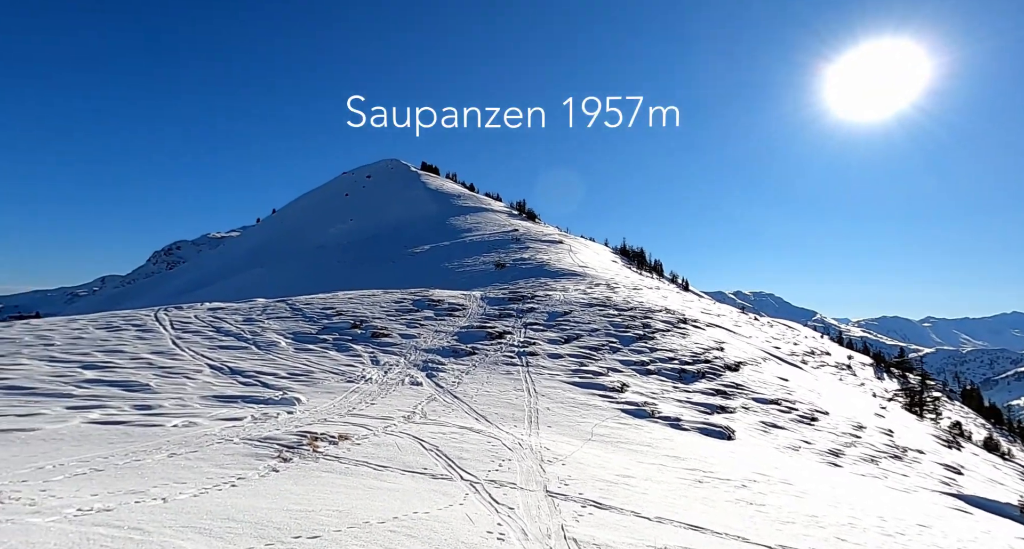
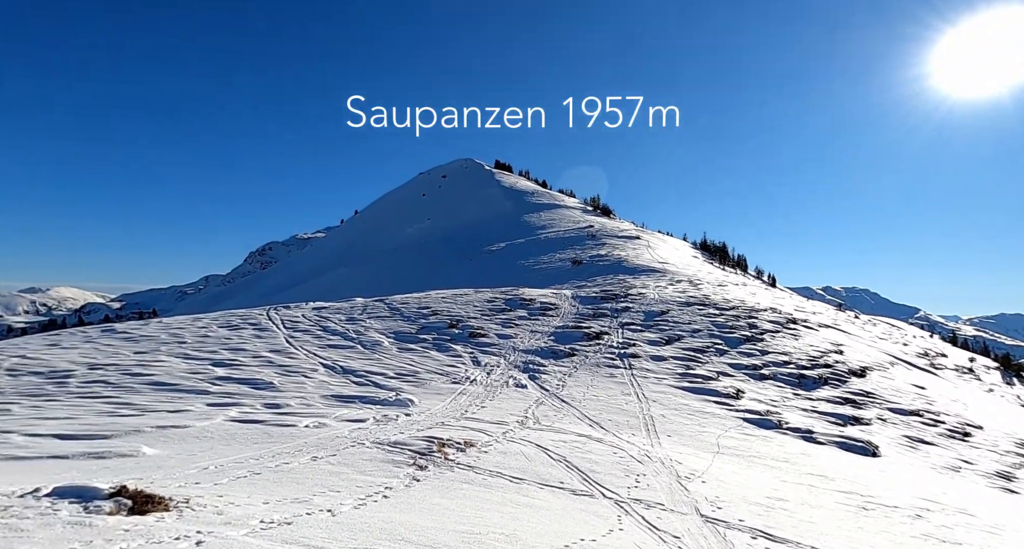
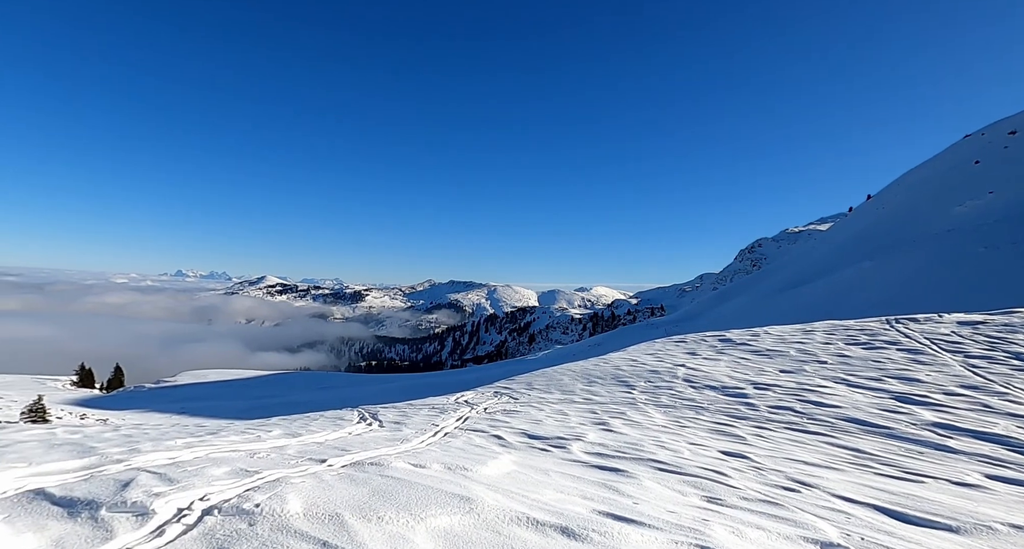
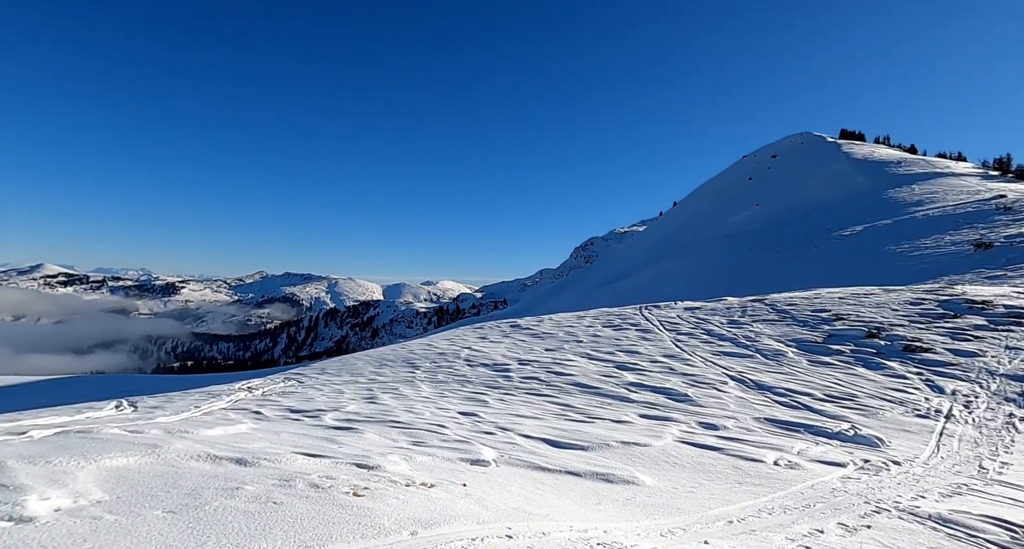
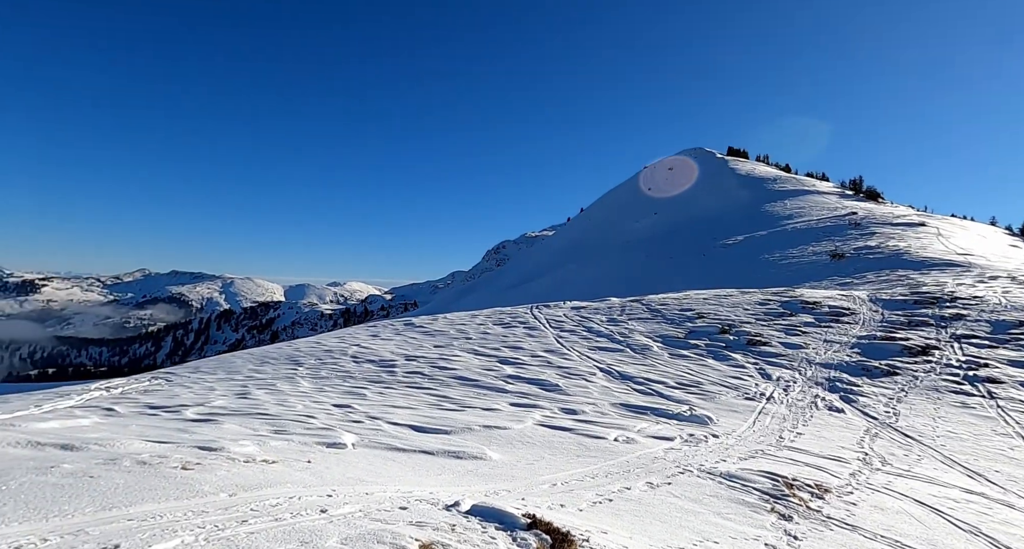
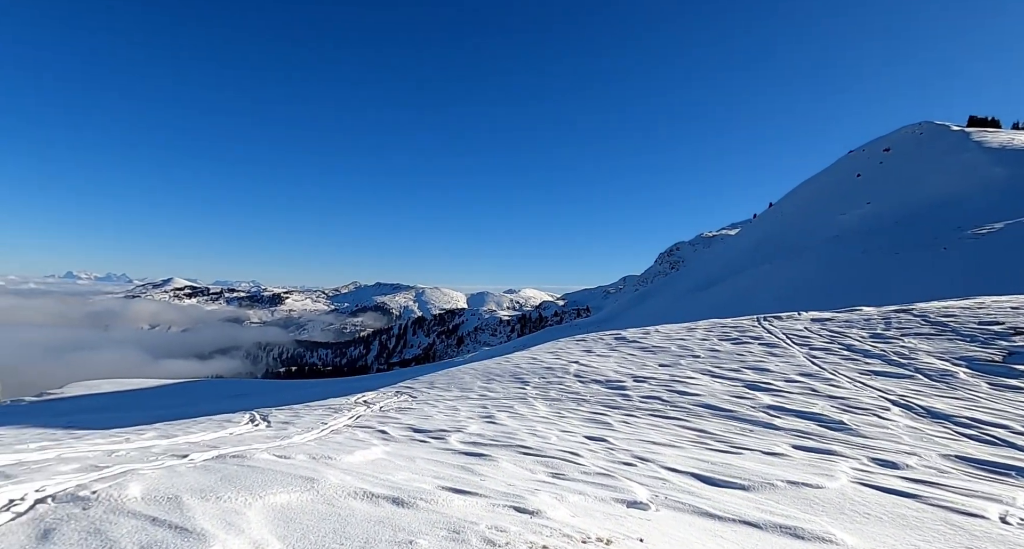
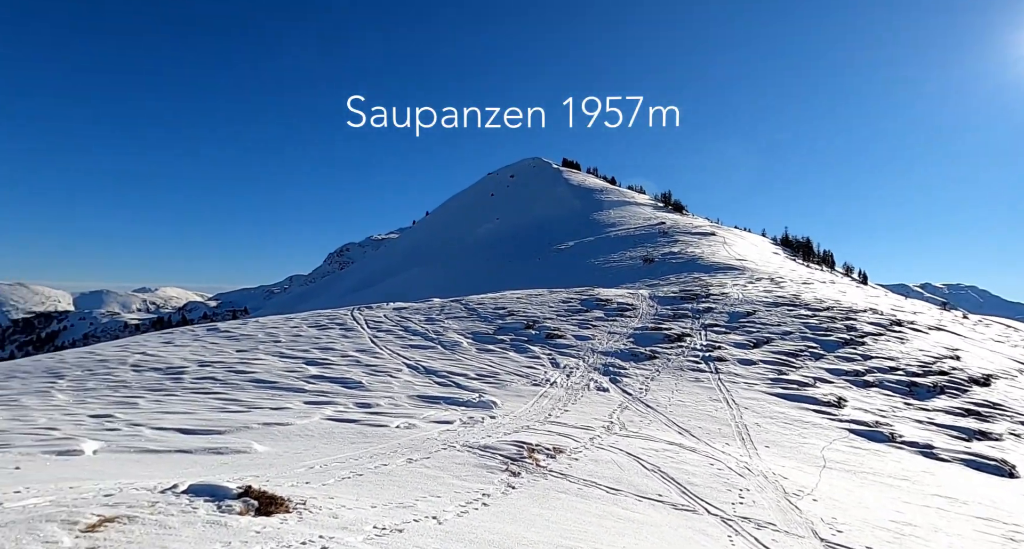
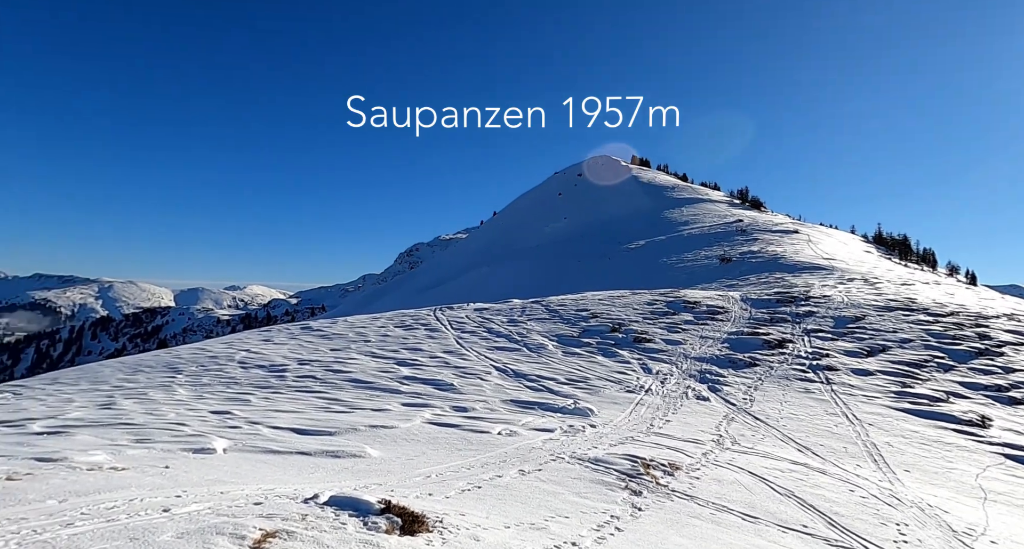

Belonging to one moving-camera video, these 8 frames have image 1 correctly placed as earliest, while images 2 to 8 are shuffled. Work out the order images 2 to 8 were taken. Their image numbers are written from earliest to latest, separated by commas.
2, 7, 8, 5, 4, 6, 3
